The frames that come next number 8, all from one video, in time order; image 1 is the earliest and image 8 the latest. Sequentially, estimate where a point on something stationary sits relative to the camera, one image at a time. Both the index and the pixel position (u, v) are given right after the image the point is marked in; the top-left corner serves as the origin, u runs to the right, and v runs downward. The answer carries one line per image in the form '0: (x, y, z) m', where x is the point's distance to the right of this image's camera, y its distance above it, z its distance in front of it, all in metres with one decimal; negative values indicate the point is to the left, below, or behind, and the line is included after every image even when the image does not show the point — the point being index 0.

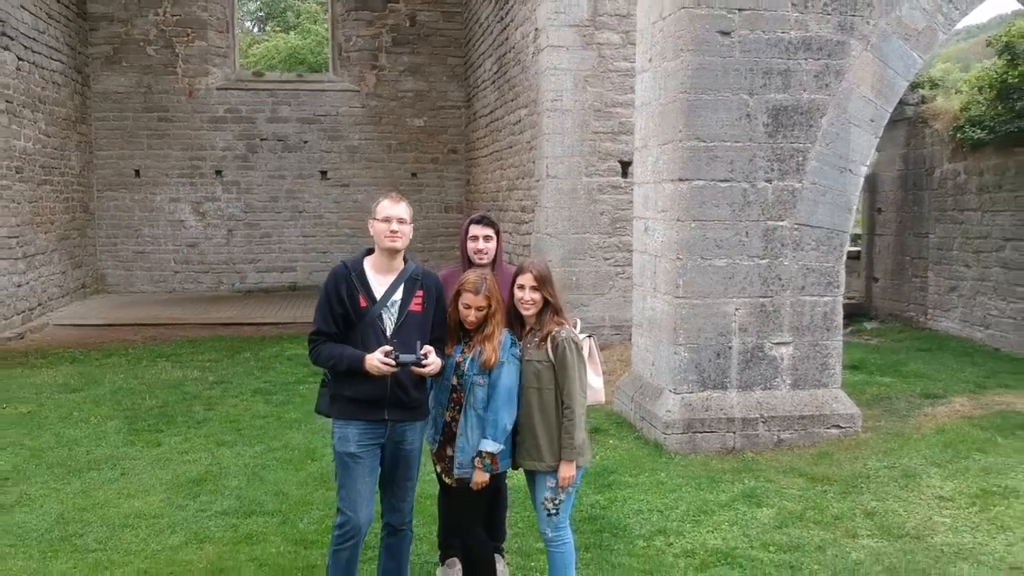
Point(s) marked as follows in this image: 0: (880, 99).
0: (+1.7, +0.9, +4.4) m
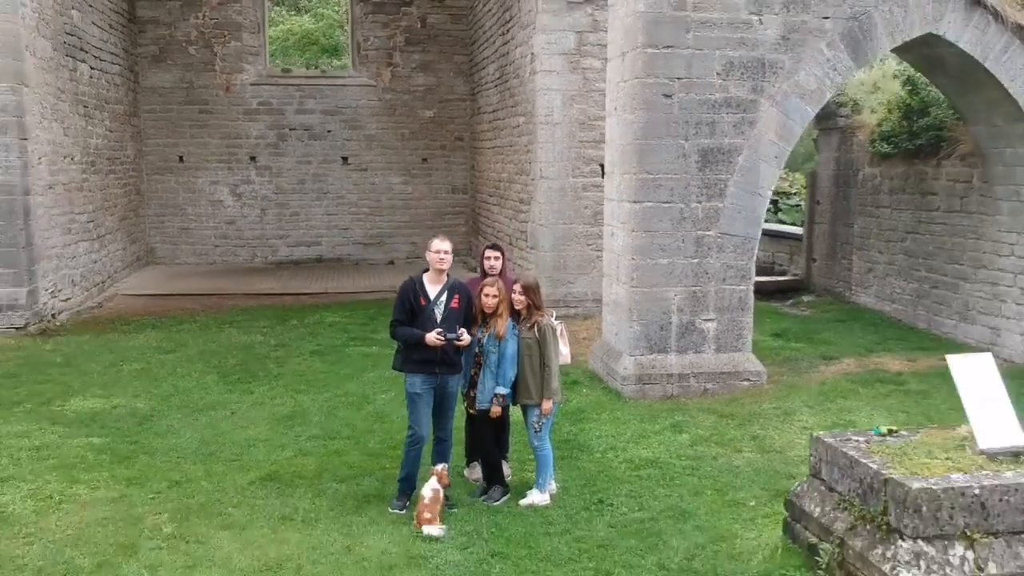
0: (+1.7, +0.9, +6.0) m
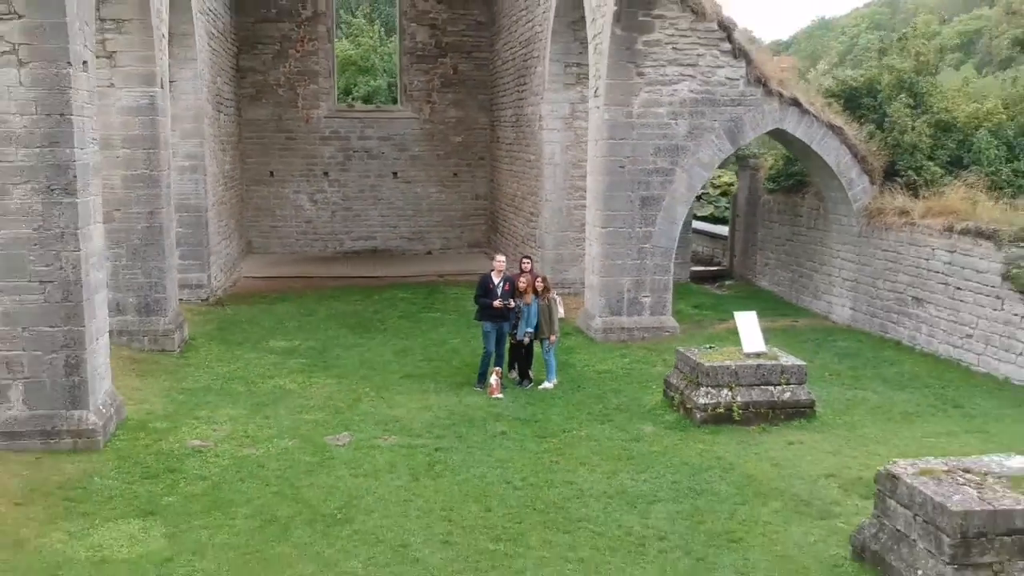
0: (+1.9, +1.0, +10.3) m
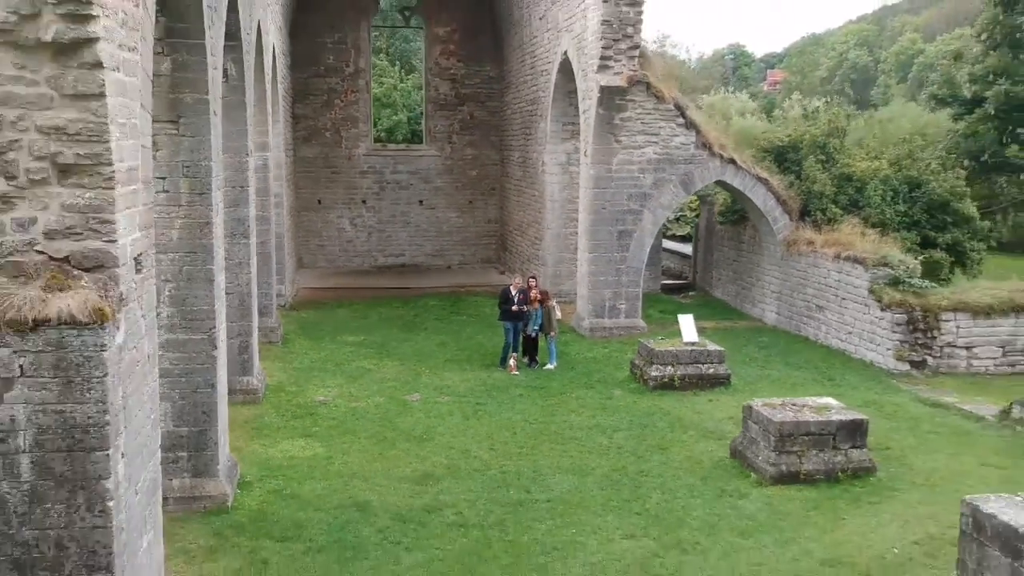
0: (+2.0, +0.9, +14.0) m
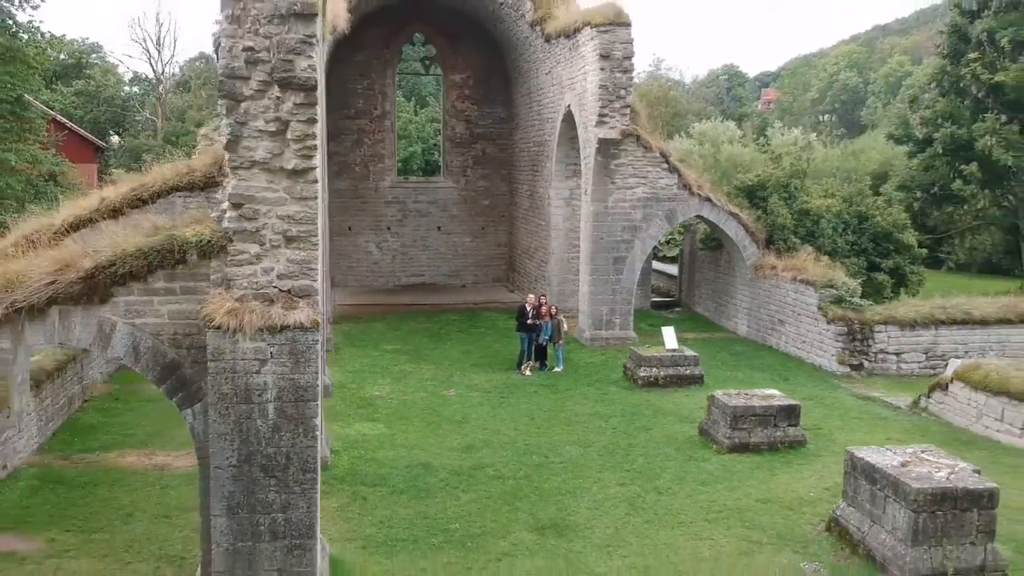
0: (+2.3, +0.6, +16.7) m
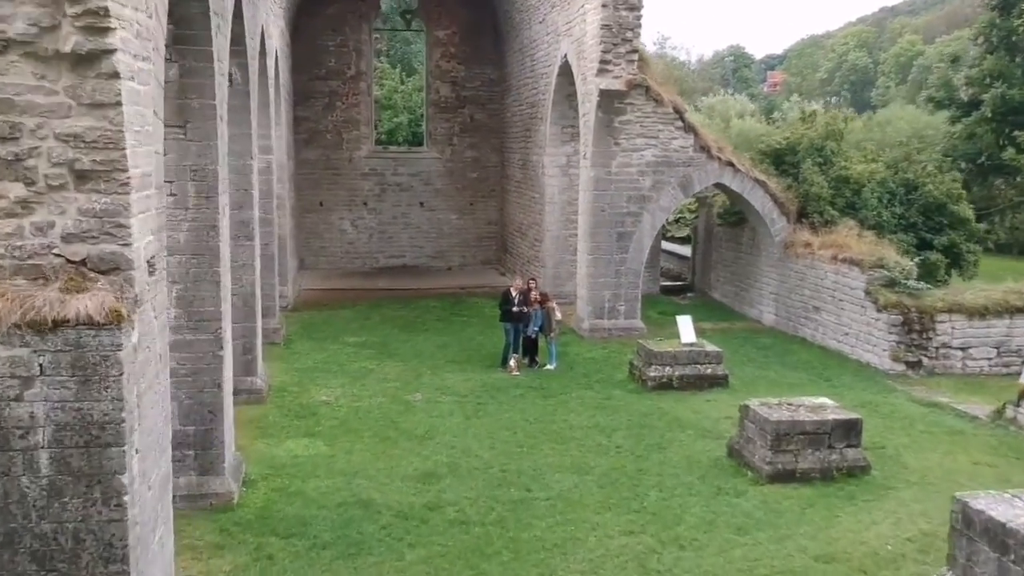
0: (+2.0, +0.9, +14.1) m
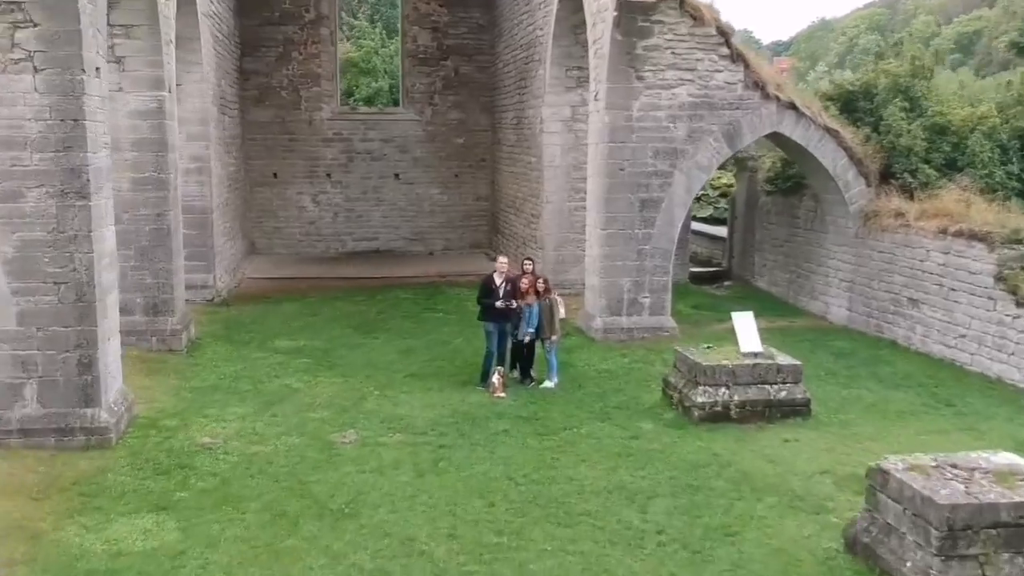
0: (+1.9, +1.0, +10.5) m
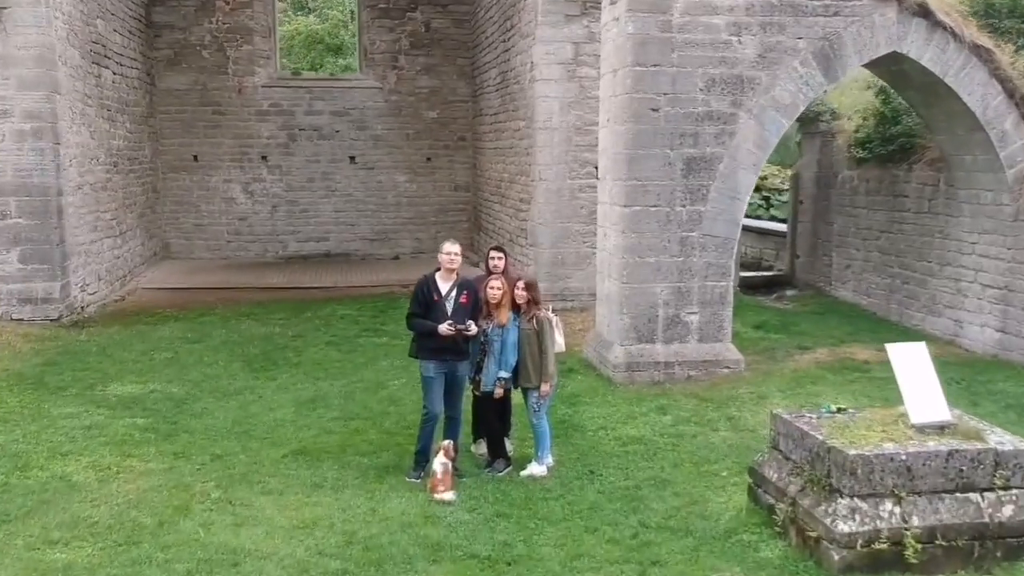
0: (+1.7, +0.9, +6.6) m
